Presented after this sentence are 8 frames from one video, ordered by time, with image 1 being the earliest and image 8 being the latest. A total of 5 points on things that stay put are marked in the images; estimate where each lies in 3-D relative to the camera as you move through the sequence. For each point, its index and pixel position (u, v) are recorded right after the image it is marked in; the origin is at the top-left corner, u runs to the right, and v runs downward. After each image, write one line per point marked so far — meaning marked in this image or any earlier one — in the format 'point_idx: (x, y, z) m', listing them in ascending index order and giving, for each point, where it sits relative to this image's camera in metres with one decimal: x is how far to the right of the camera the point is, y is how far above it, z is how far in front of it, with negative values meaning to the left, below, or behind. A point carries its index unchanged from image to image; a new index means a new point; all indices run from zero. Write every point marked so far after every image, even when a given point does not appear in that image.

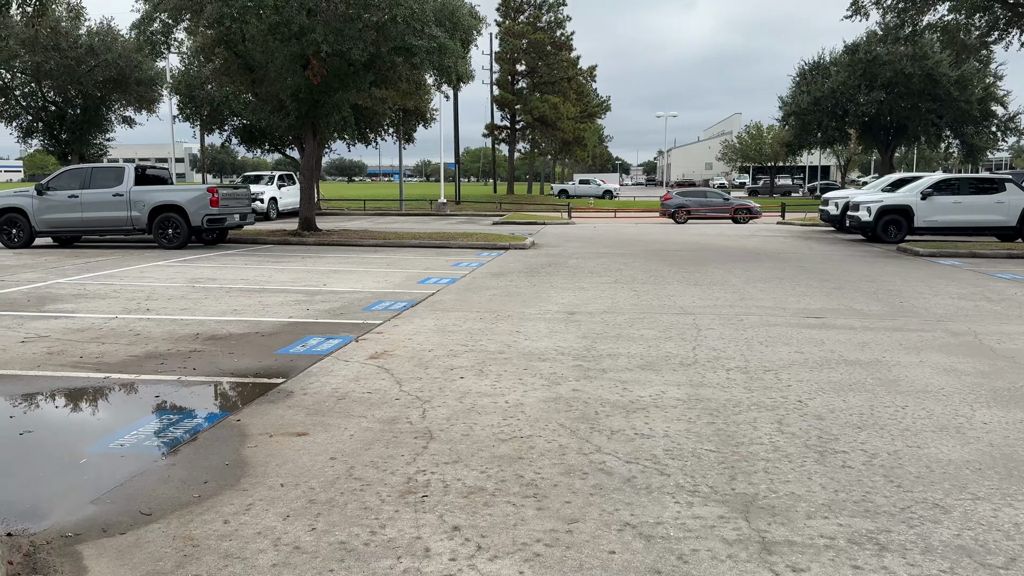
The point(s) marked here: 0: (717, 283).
0: (+3.0, +0.1, +12.0) m
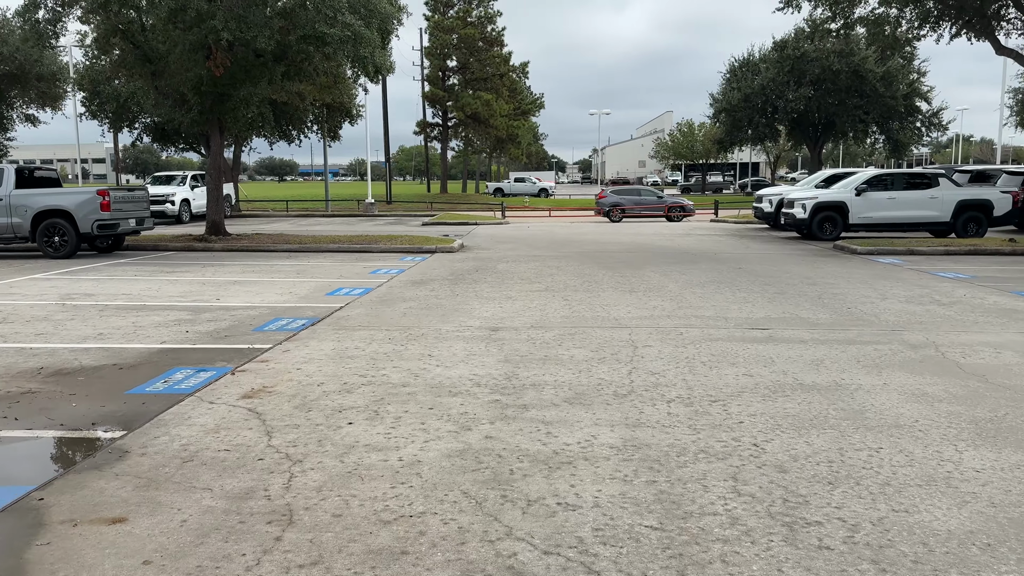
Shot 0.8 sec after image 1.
0: (+1.9, 0.0, +11.1) m
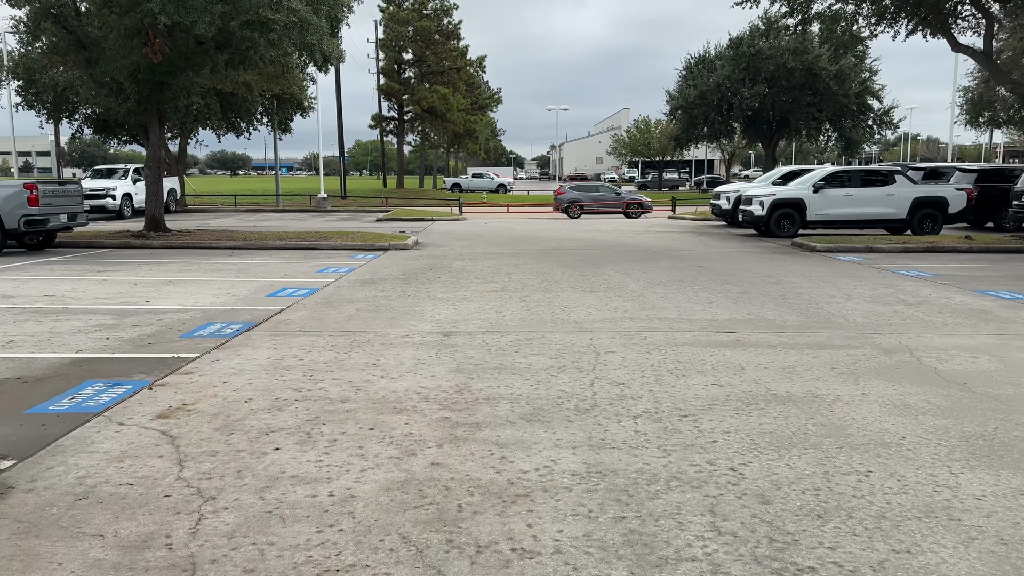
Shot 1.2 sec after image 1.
0: (+1.3, 0.0, +10.6) m
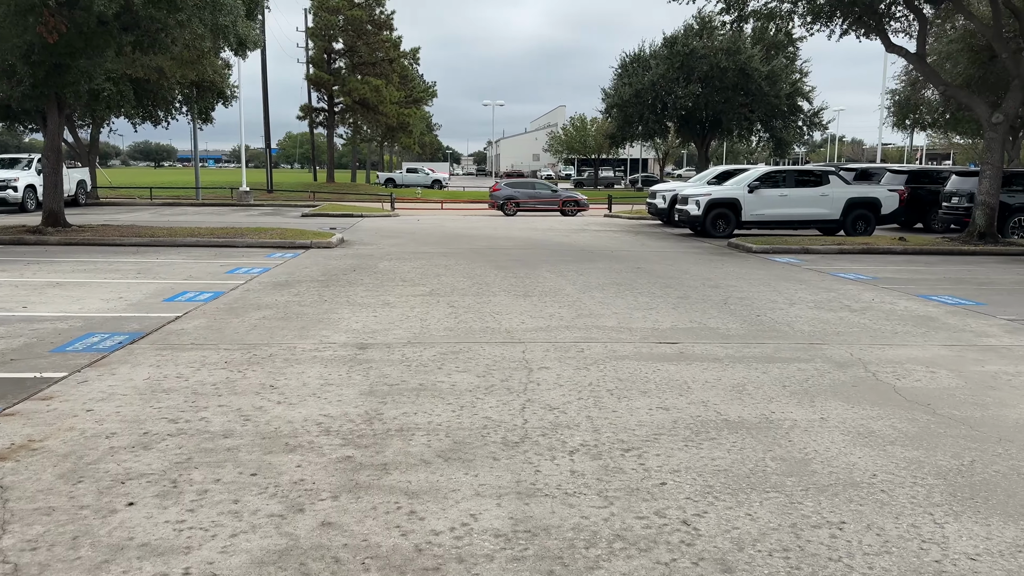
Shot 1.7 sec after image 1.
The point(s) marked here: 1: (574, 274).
0: (+0.4, -0.1, +10.0) m
1: (+0.9, +0.2, +12.0) m
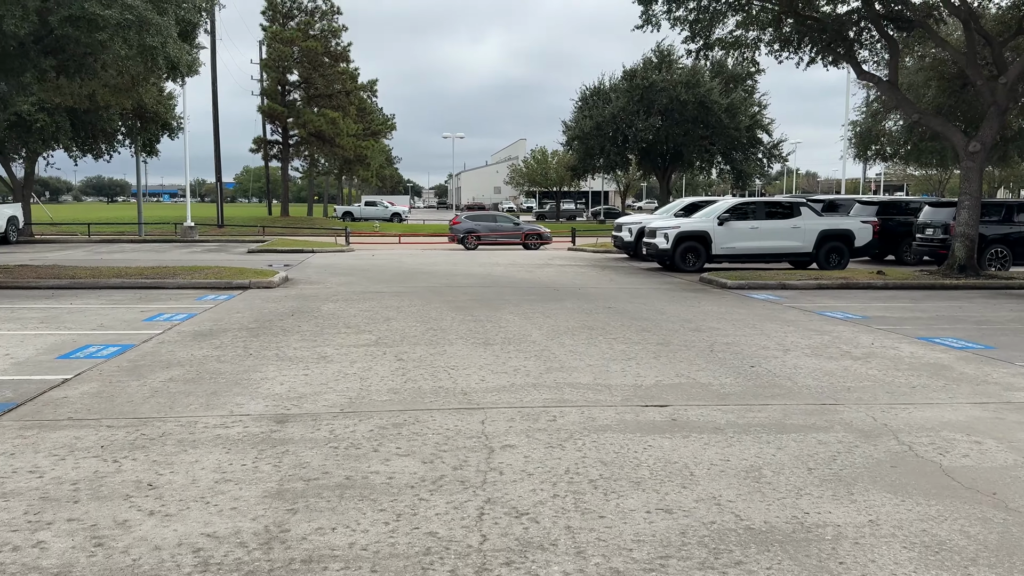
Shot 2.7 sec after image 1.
0: (0.0, -0.6, +8.8) m
1: (+0.4, -0.4, +10.9) m
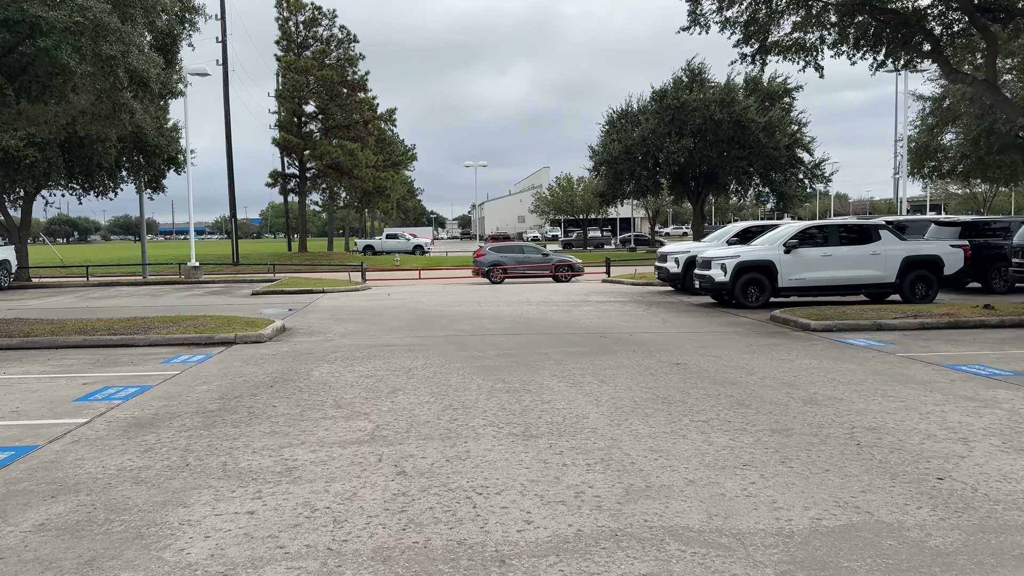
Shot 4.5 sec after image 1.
0: (+0.4, -1.1, +6.2) m
1: (+0.8, -1.0, +8.3) m
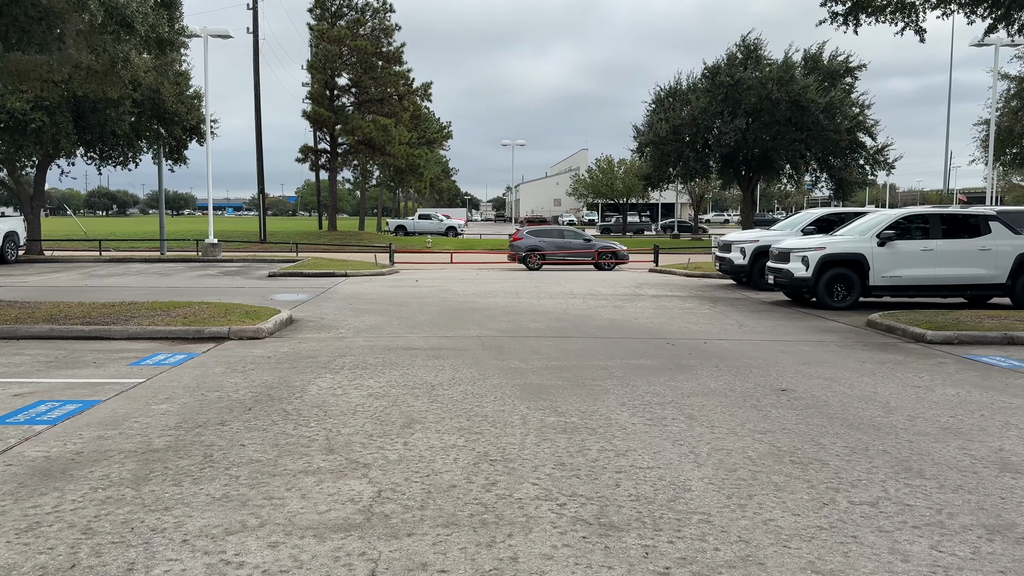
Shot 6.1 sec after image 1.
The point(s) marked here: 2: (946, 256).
0: (+0.7, -1.1, +4.1) m
1: (+1.3, -1.0, +6.1) m
2: (+7.7, +0.6, +14.1) m
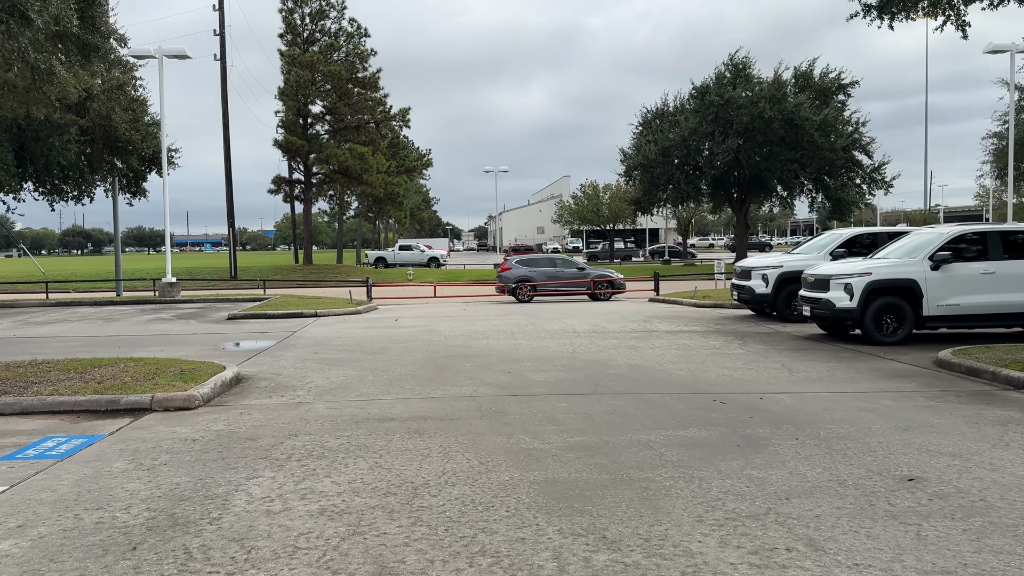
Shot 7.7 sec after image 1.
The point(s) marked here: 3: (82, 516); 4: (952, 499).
0: (+0.9, -1.4, +1.9) m
1: (+1.4, -1.3, +4.0) m
2: (+7.6, +0.1, +12.2) m
3: (-2.5, -1.3, +4.7) m
4: (+2.6, -1.3, +4.7) m
